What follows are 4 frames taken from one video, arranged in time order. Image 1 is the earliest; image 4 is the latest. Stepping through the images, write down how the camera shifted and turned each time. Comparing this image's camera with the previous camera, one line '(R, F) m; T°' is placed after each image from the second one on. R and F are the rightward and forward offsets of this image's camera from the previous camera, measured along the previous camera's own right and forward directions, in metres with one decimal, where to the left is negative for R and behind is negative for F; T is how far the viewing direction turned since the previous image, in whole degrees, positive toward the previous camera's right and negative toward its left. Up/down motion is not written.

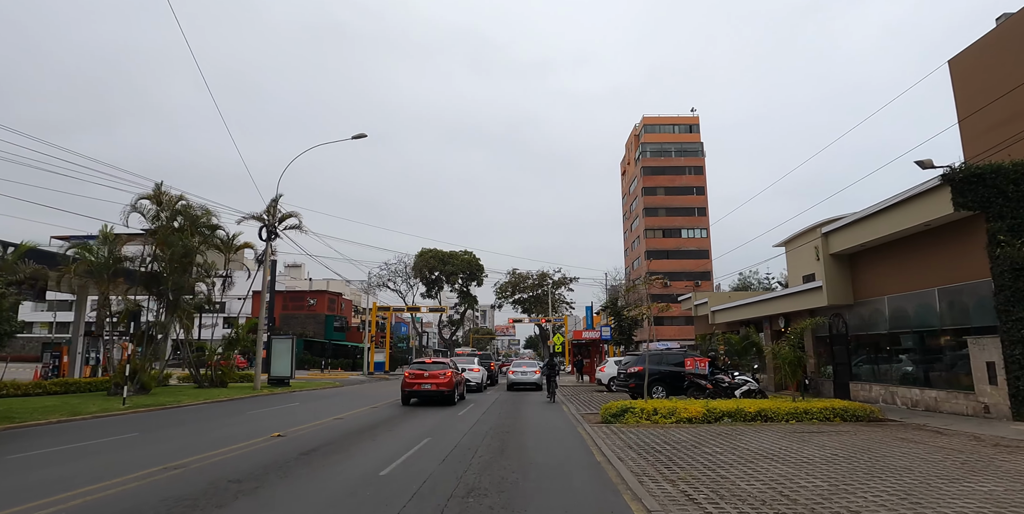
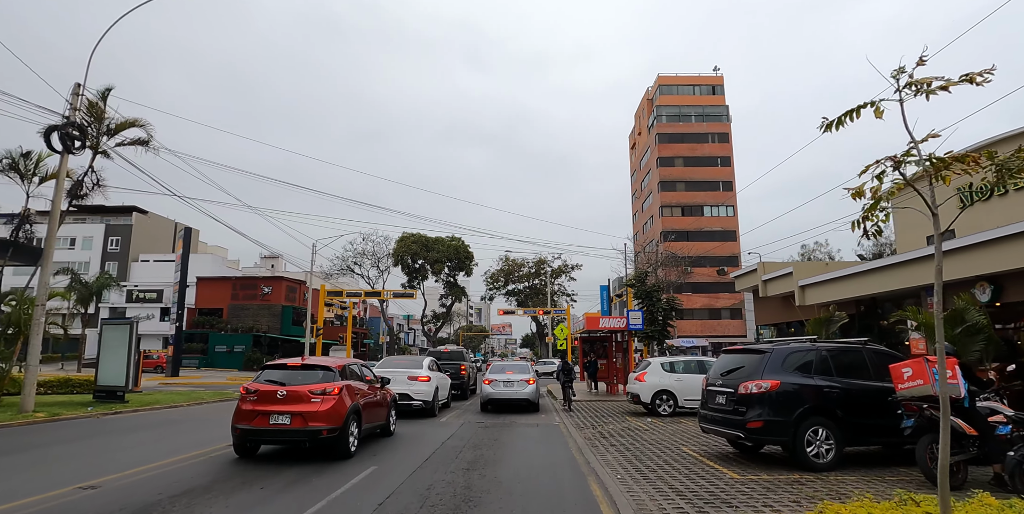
(+0.6, +10.4) m; 0°
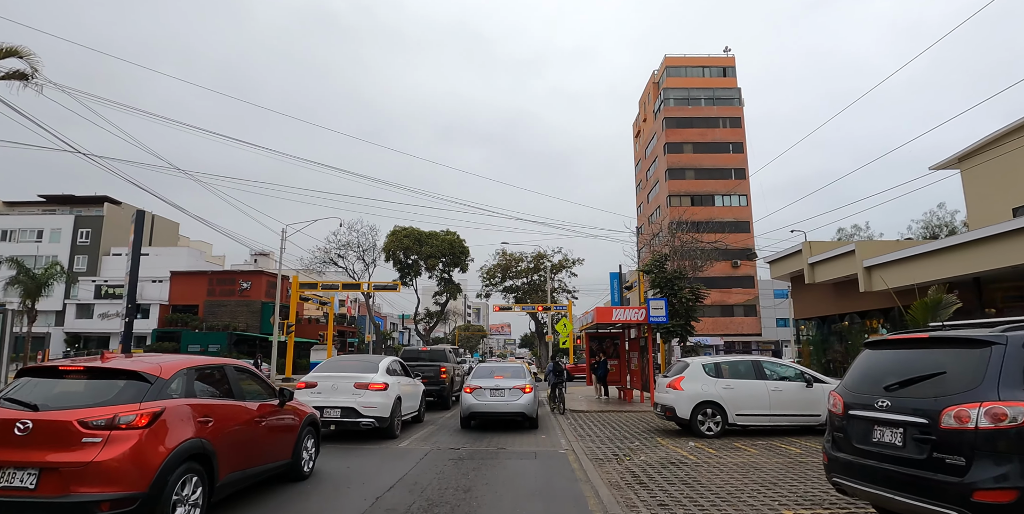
(+0.2, +3.9) m; 0°
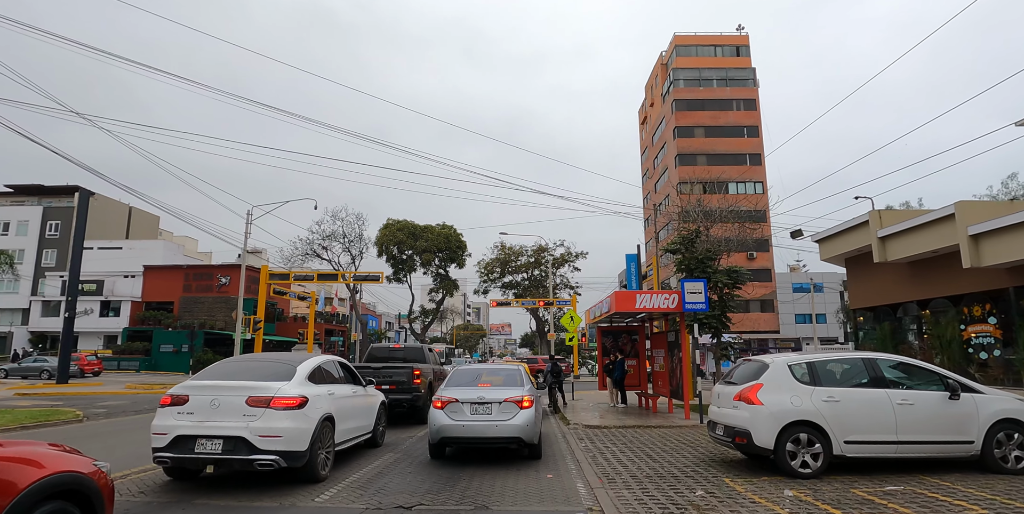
(+0.1, +3.7) m; 0°
